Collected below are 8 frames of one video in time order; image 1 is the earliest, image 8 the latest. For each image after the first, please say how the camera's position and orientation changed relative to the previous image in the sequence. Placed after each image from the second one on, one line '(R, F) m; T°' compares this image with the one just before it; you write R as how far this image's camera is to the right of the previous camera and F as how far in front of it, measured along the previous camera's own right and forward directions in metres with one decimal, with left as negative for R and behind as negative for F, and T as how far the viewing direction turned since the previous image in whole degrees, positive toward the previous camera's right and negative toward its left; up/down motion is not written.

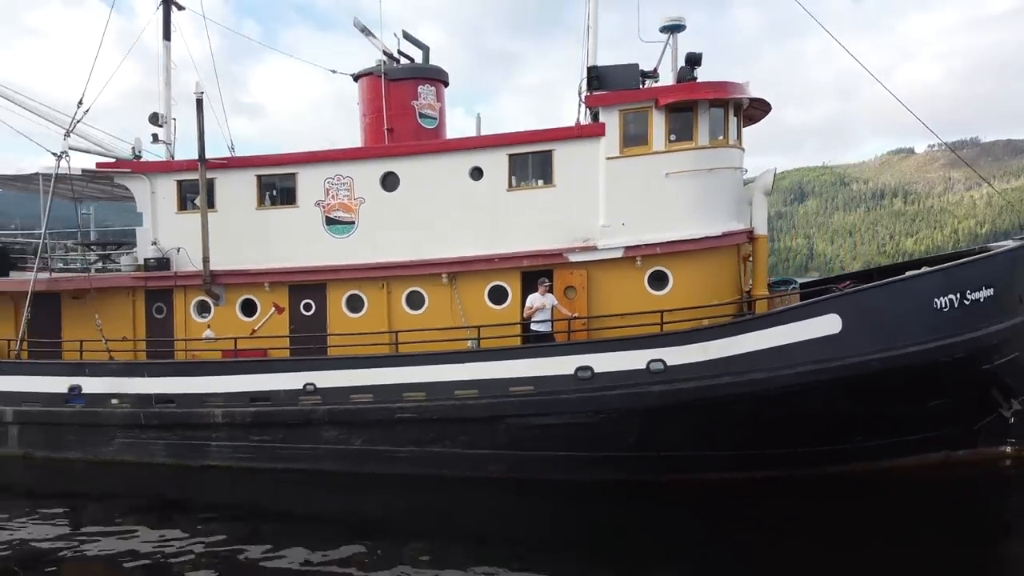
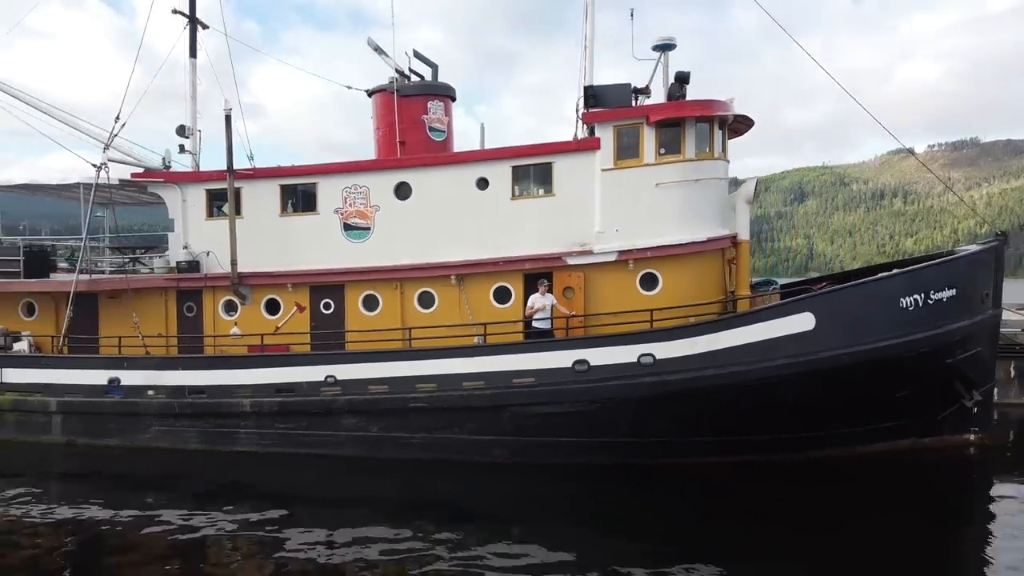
(0.0, -0.7) m; 0°
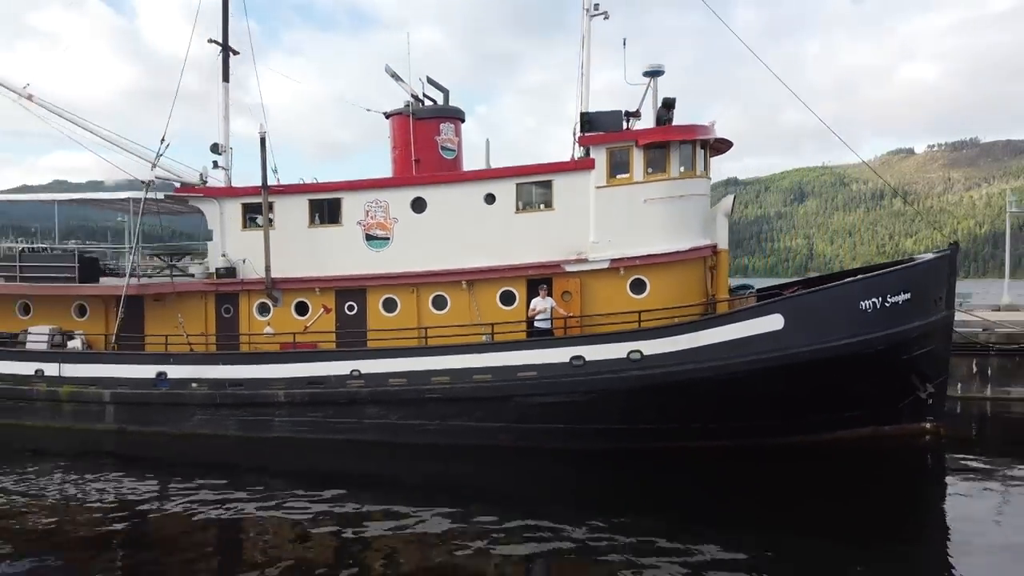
(-0.1, -1.0) m; 0°
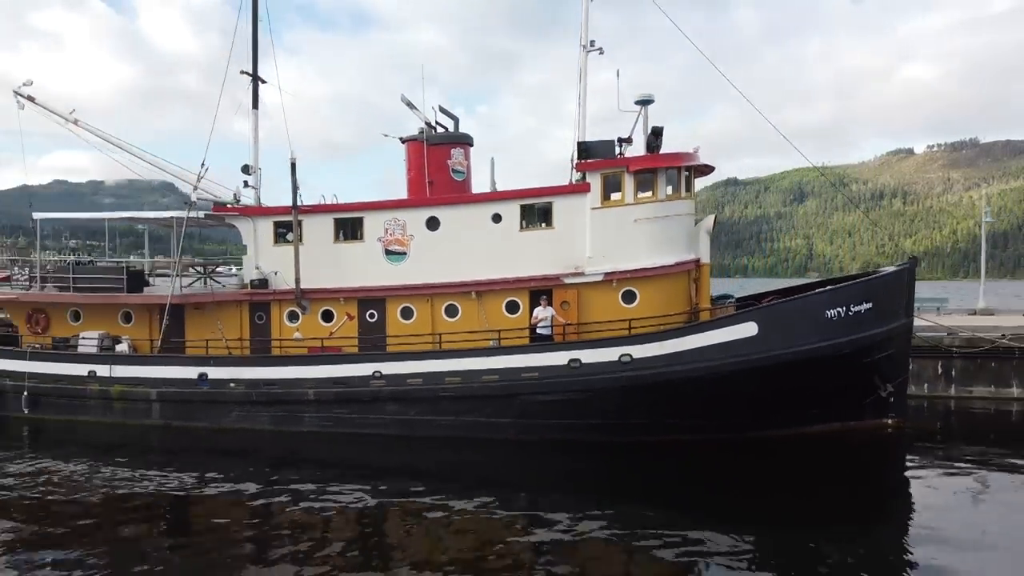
(-0.1, -1.1) m; 0°
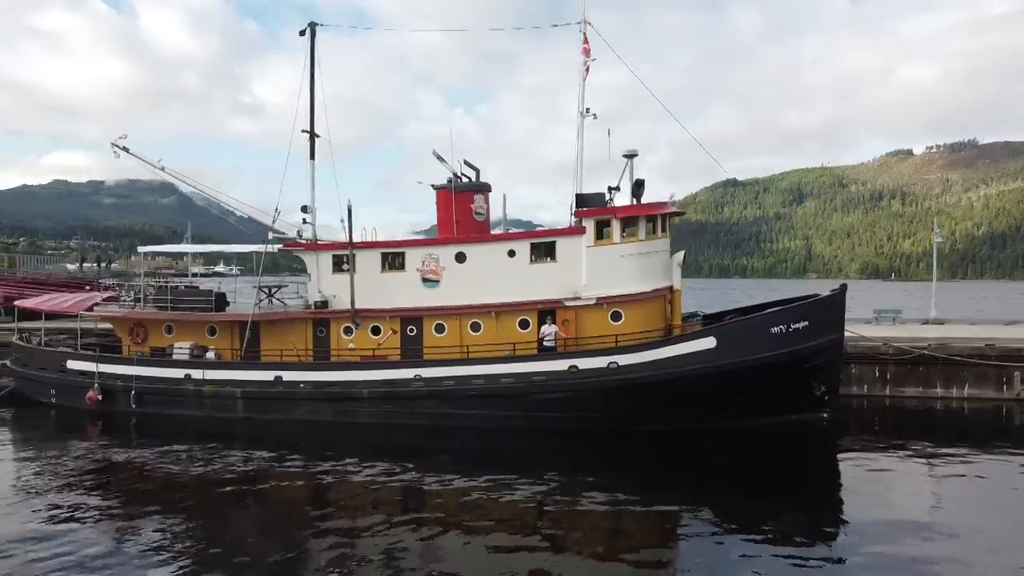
(-0.2, -2.6) m; 0°
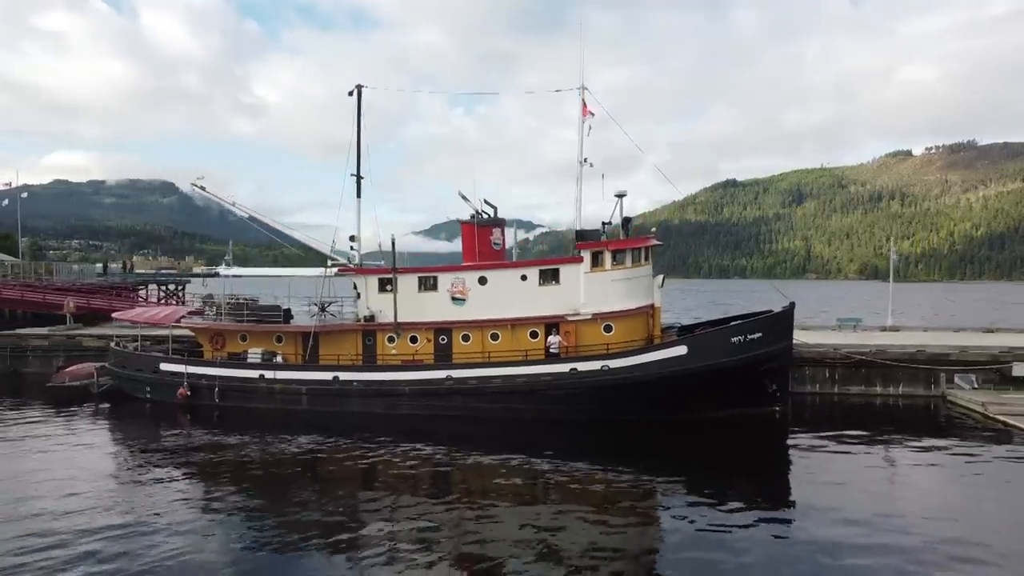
(-0.3, -3.1) m; 0°
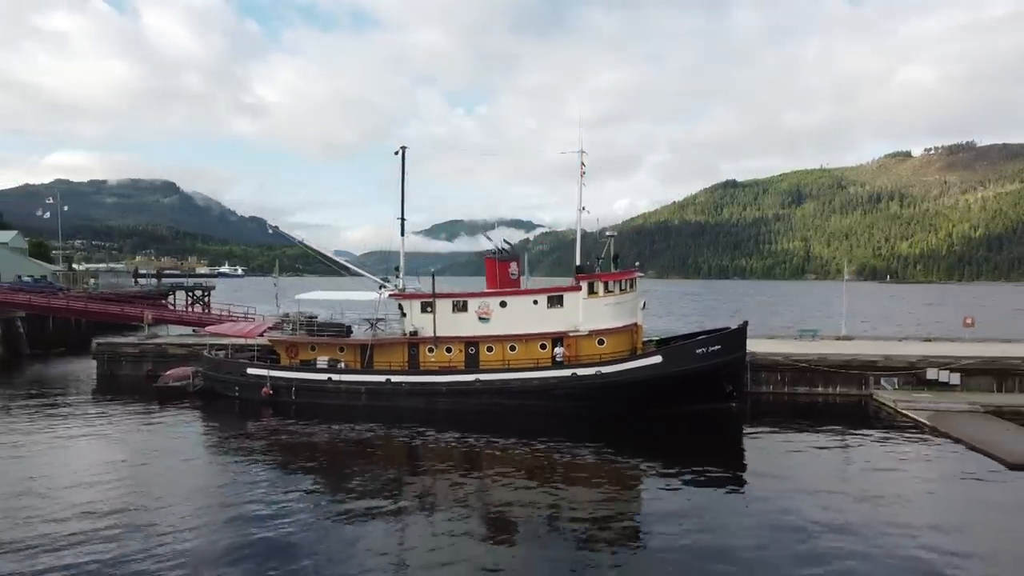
(-0.5, -4.4) m; 0°
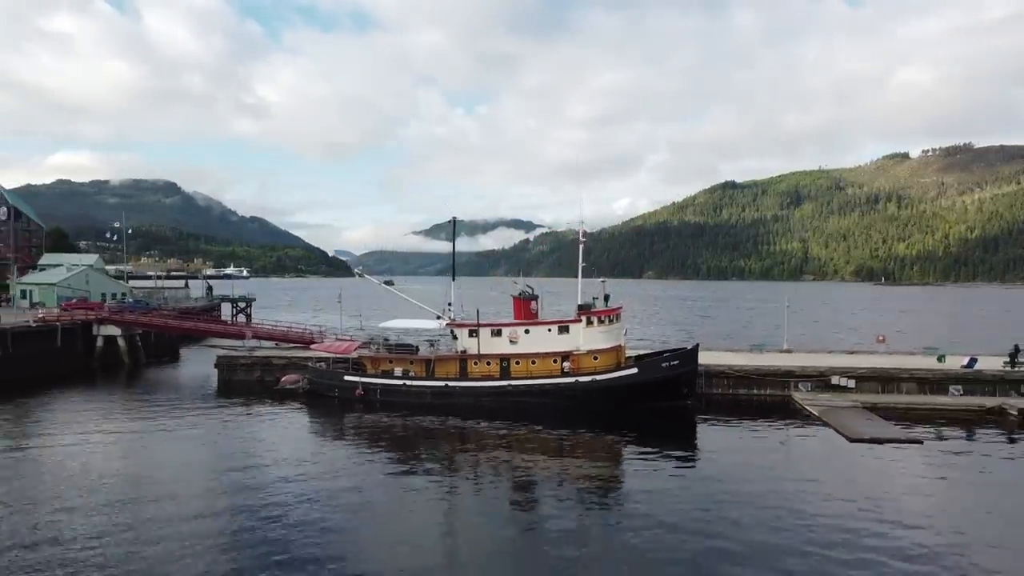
(-1.0, -8.6) m; 0°
